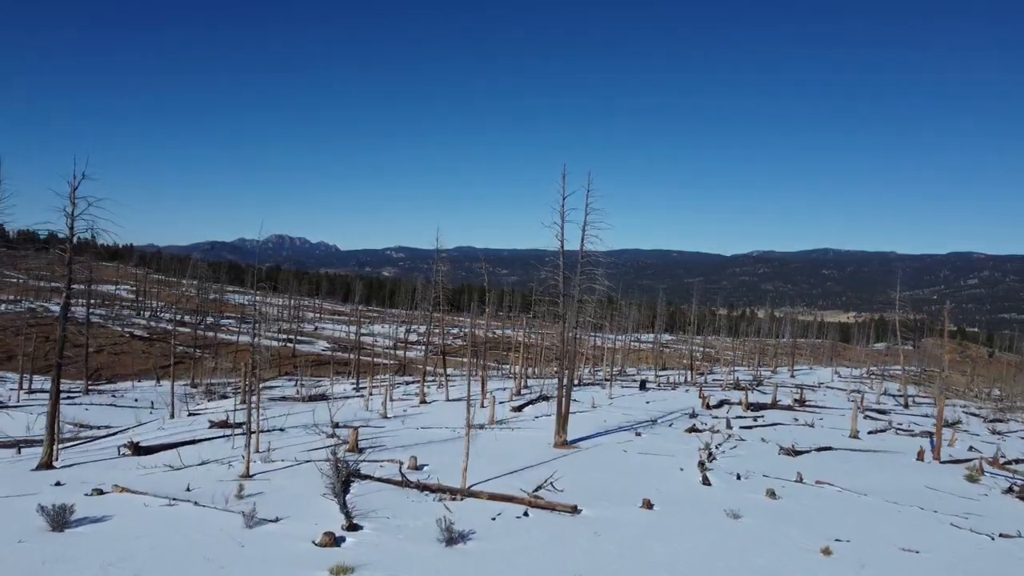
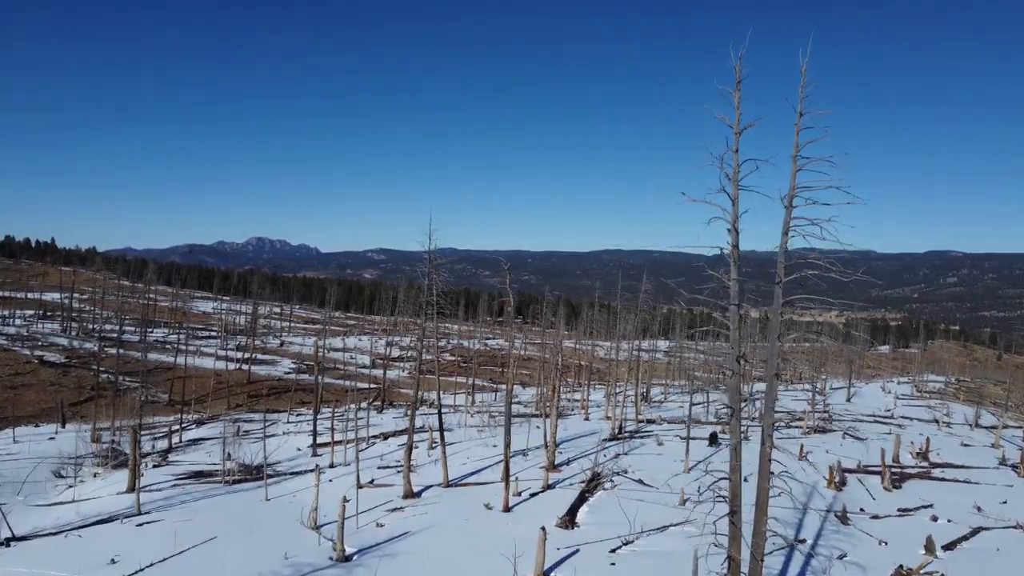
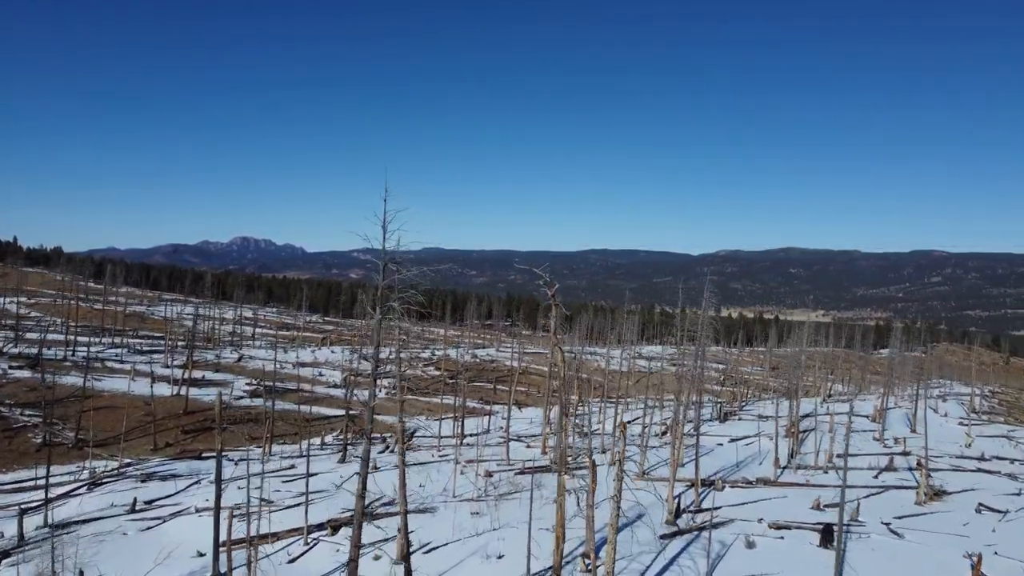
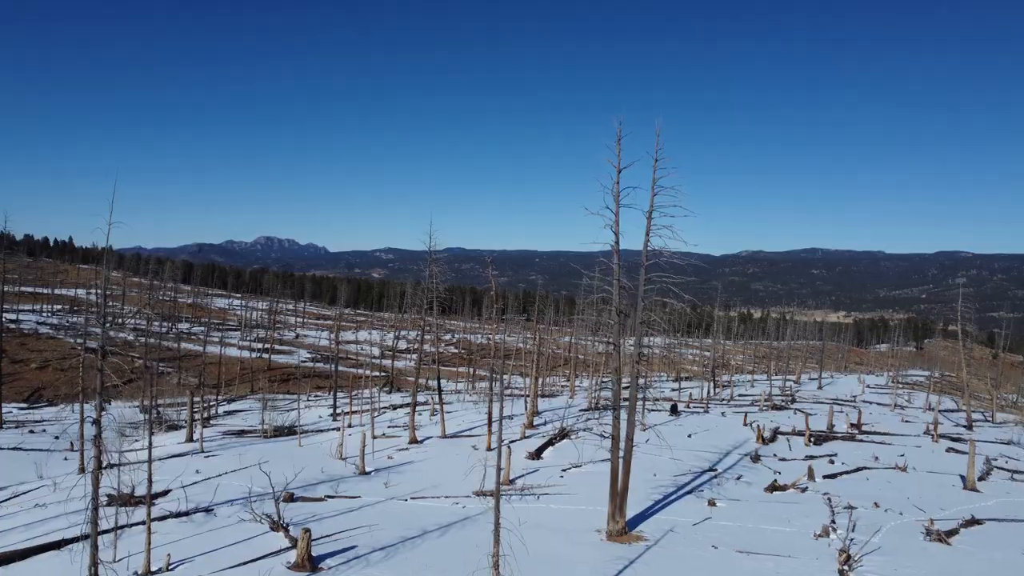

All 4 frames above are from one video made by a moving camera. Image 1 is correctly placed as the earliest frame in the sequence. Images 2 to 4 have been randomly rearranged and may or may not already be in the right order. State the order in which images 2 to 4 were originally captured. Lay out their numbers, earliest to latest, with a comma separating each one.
4, 2, 3
